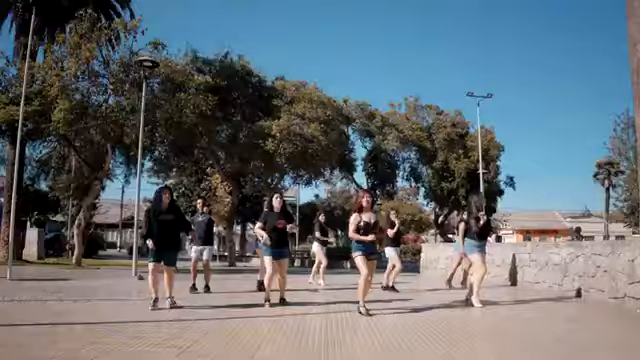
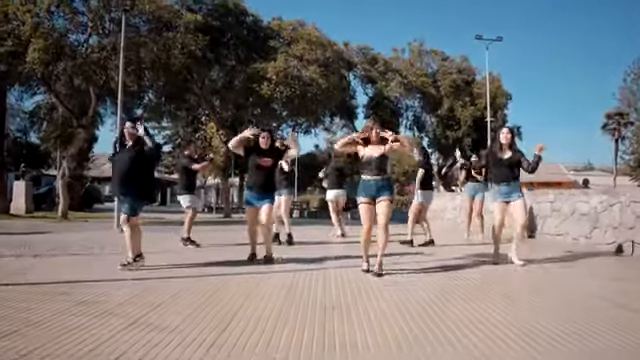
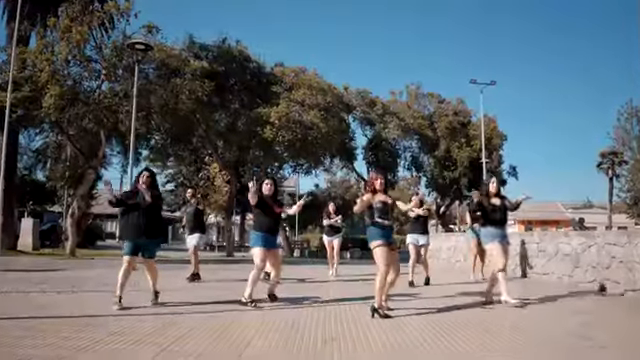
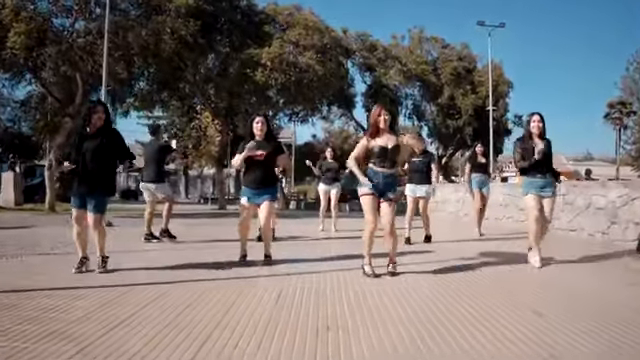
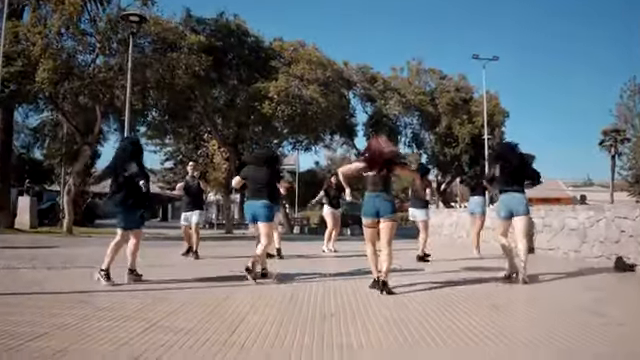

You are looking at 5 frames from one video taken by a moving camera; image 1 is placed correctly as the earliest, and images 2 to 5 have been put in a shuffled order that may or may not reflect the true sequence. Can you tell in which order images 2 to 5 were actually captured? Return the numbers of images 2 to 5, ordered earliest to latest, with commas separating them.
3, 5, 2, 4
